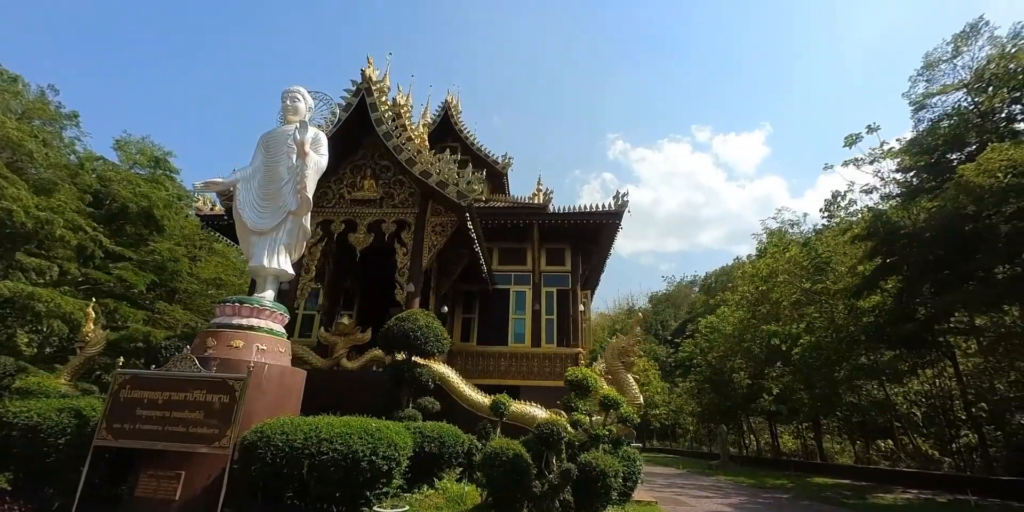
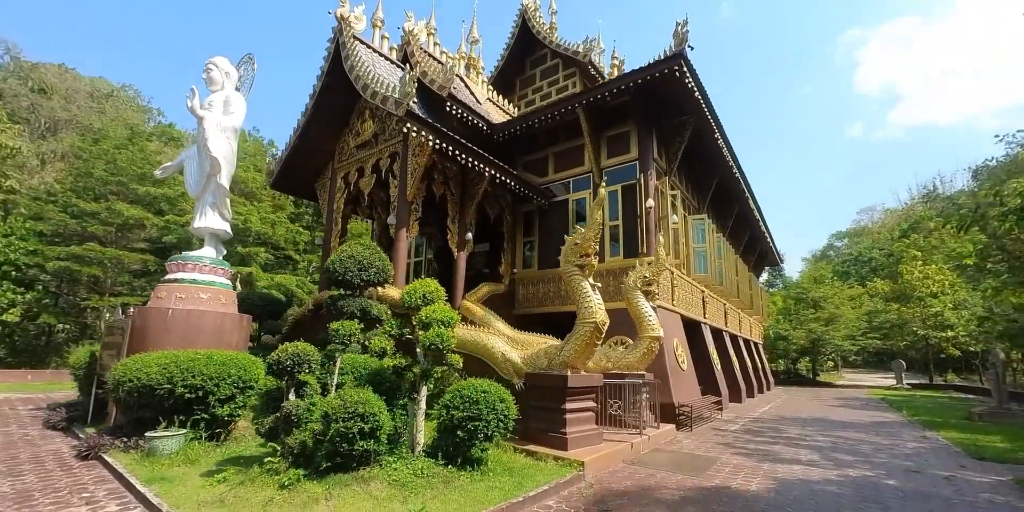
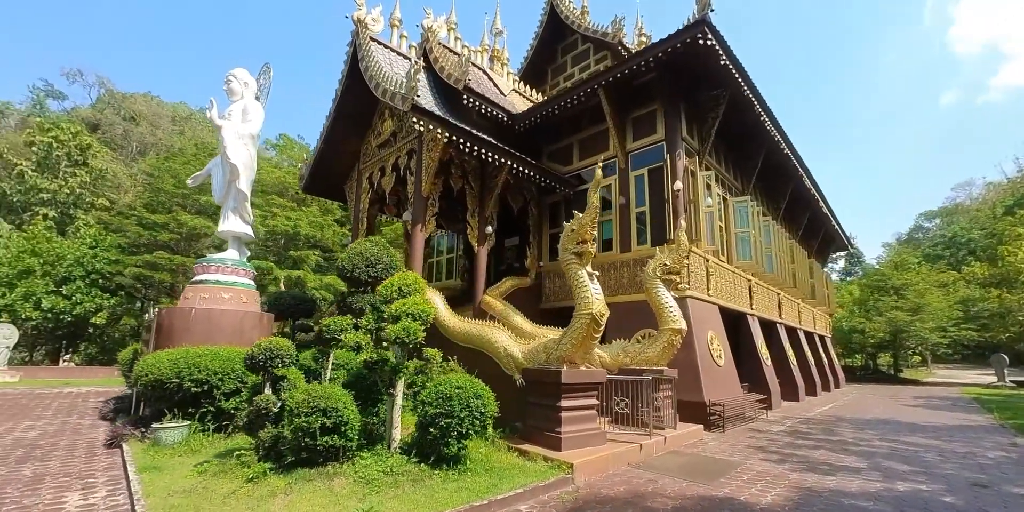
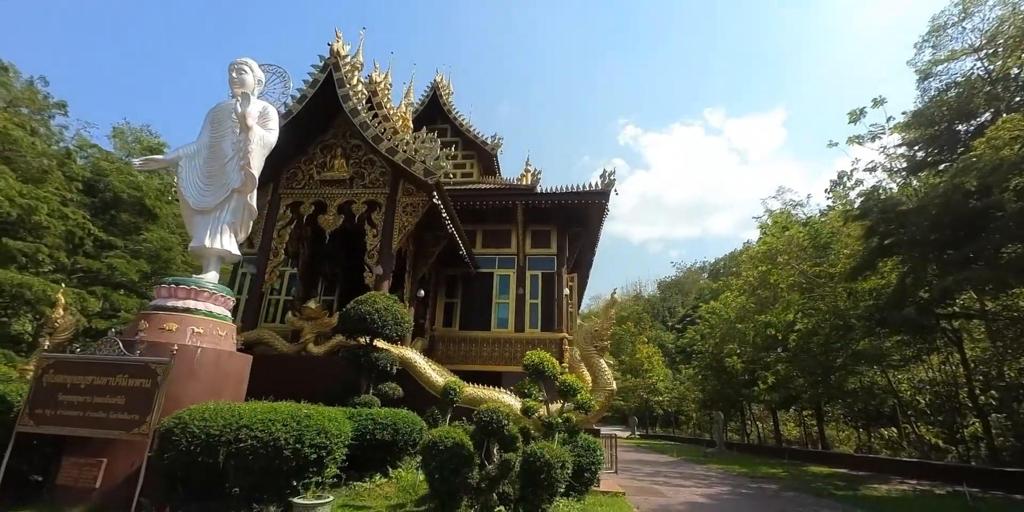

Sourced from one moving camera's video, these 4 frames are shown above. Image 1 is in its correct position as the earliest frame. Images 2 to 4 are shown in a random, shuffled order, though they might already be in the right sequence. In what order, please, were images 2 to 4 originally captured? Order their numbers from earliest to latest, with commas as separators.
4, 2, 3
